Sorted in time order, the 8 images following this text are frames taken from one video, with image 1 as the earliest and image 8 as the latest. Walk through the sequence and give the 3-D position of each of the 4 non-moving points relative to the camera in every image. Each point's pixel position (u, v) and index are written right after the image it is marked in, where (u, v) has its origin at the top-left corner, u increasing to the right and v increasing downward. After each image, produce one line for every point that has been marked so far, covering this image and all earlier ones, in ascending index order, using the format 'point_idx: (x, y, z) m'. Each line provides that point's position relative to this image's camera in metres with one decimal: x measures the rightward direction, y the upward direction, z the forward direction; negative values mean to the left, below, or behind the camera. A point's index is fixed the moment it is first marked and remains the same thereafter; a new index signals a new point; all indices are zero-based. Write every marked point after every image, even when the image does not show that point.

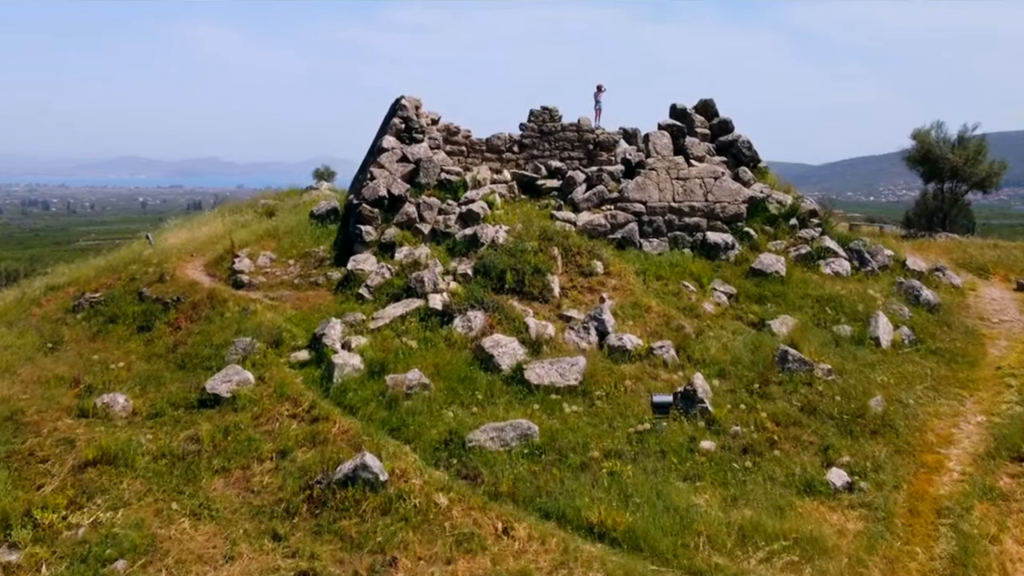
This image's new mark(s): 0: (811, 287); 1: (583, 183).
0: (+3.5, 0.0, +10.2) m
1: (+1.0, +1.4, +11.6) m
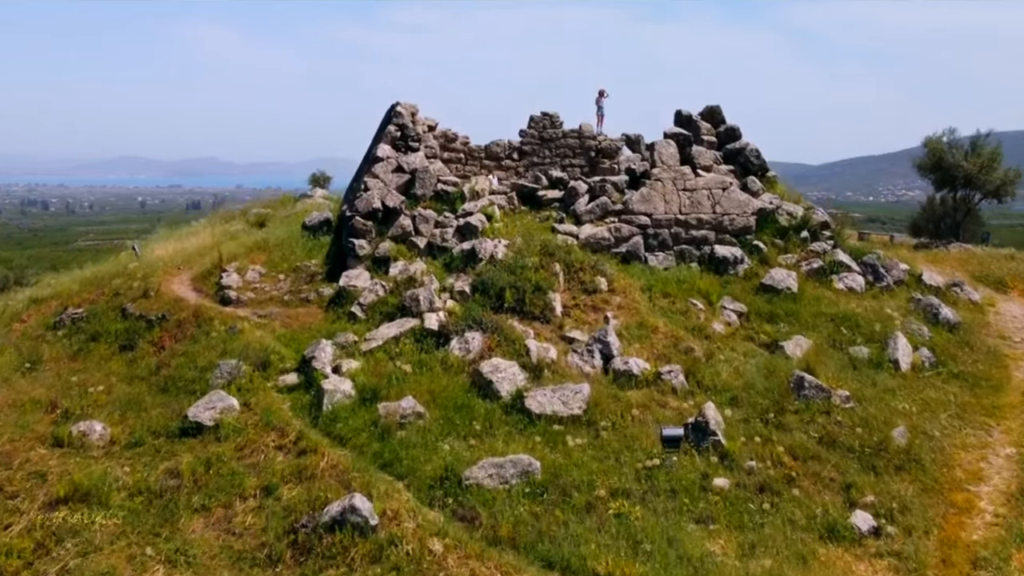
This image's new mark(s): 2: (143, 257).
0: (+3.5, -0.2, +9.7) m
1: (+1.0, +1.2, +11.1) m
2: (-5.2, +0.4, +12.3) m
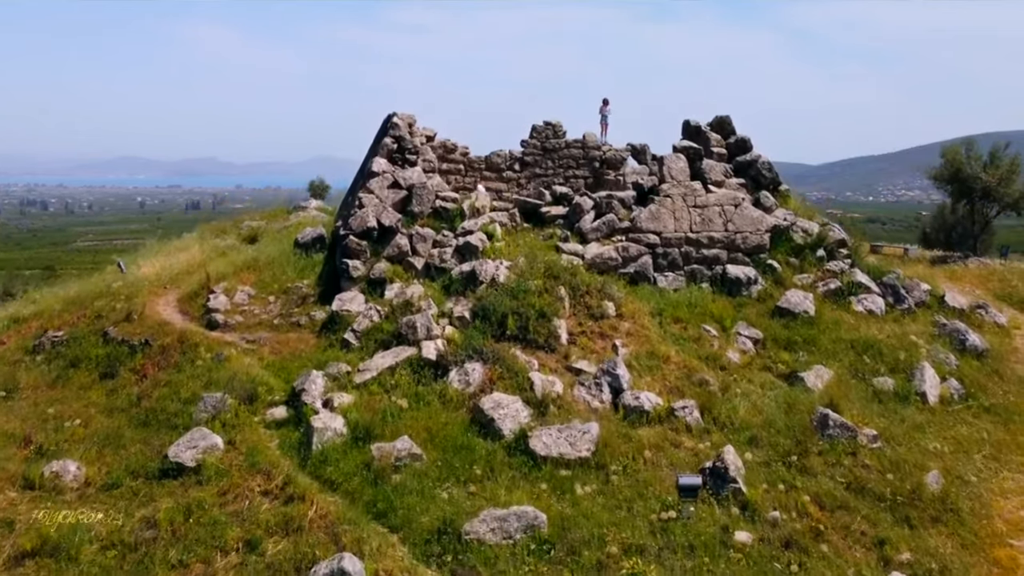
0: (+3.5, -0.5, +9.2) m
1: (+1.0, +0.9, +10.6) m
2: (-5.2, +0.2, +11.8) m
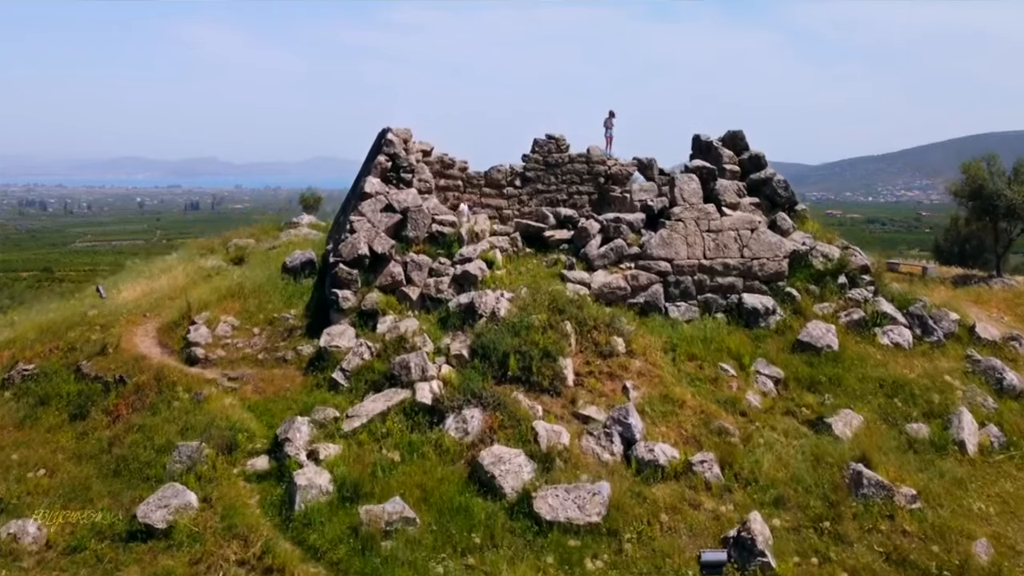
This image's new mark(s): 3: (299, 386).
0: (+3.5, -0.8, +8.5) m
1: (+1.0, +0.6, +10.0) m
2: (-5.2, -0.2, +11.1) m
3: (-2.1, -1.0, +8.4) m
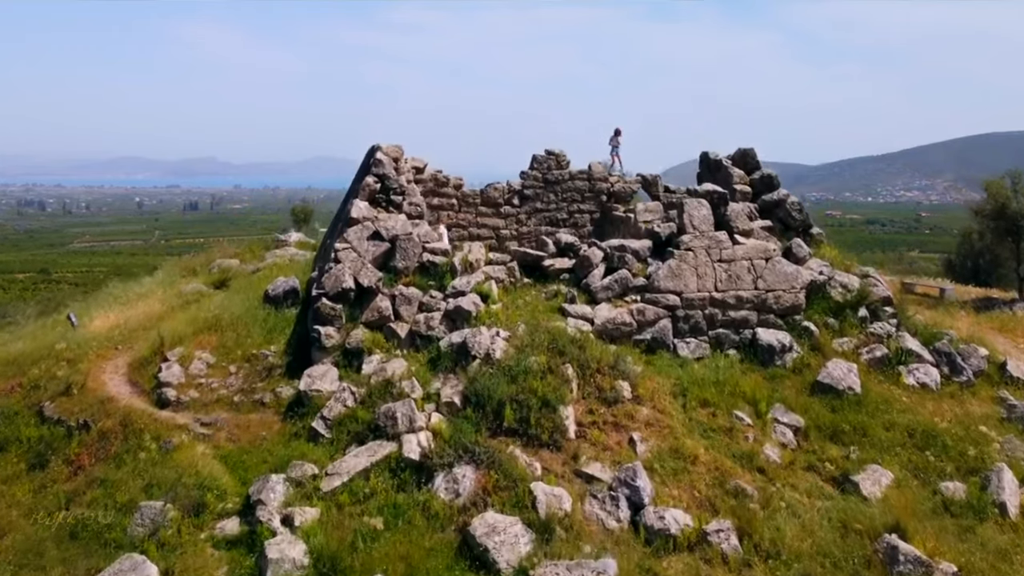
0: (+3.5, -1.2, +7.9) m
1: (+1.0, +0.3, +9.3) m
2: (-5.2, -0.5, +10.4) m
3: (-2.1, -1.3, +7.8) m
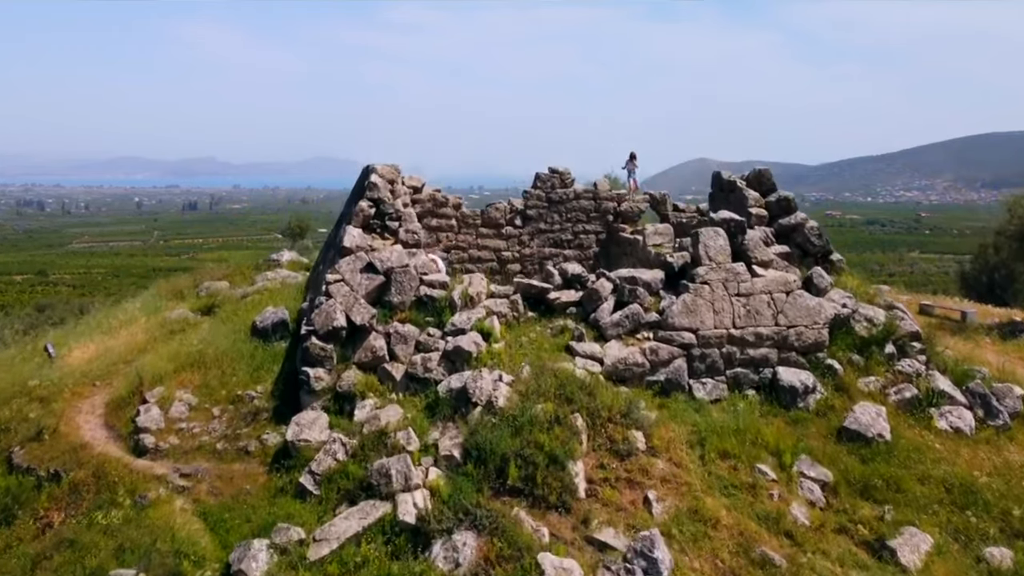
0: (+3.5, -1.5, +7.3) m
1: (+1.0, -0.1, +8.7) m
2: (-5.2, -0.9, +9.8) m
3: (-2.1, -1.7, +7.2) m
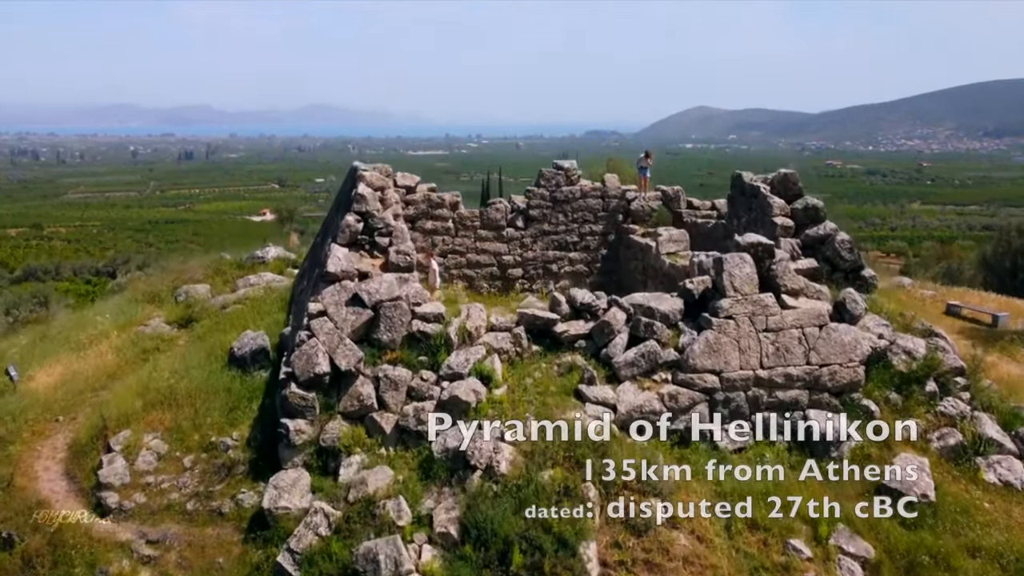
0: (+3.6, -1.9, +6.5) m
1: (+1.0, -0.4, +7.9) m
2: (-5.2, -1.1, +9.0) m
3: (-2.1, -2.0, +6.4) m
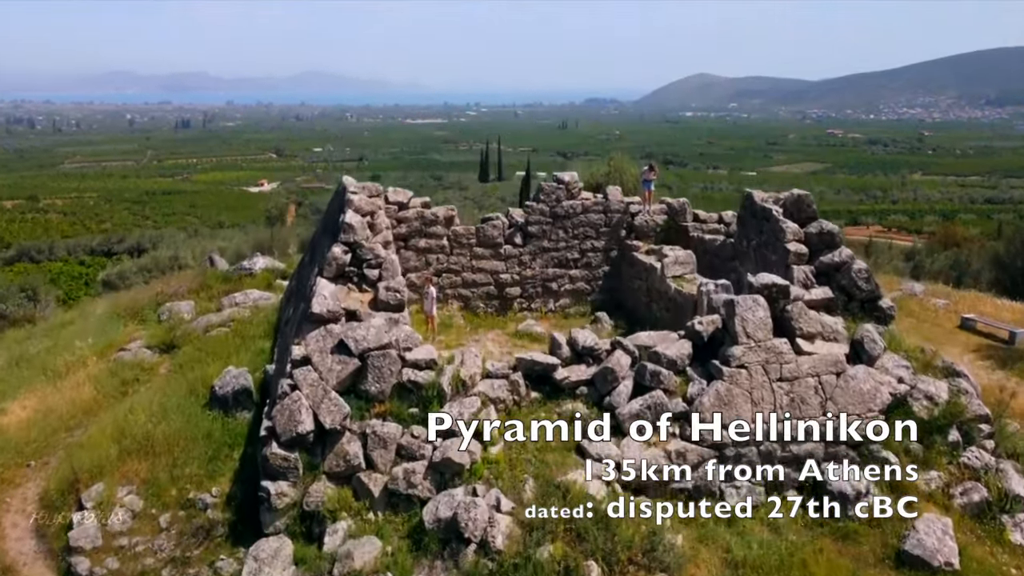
0: (+3.5, -2.3, +6.1) m
1: (+1.0, -0.8, +7.4) m
2: (-5.2, -1.4, +8.6) m
3: (-2.1, -2.5, +6.0) m
